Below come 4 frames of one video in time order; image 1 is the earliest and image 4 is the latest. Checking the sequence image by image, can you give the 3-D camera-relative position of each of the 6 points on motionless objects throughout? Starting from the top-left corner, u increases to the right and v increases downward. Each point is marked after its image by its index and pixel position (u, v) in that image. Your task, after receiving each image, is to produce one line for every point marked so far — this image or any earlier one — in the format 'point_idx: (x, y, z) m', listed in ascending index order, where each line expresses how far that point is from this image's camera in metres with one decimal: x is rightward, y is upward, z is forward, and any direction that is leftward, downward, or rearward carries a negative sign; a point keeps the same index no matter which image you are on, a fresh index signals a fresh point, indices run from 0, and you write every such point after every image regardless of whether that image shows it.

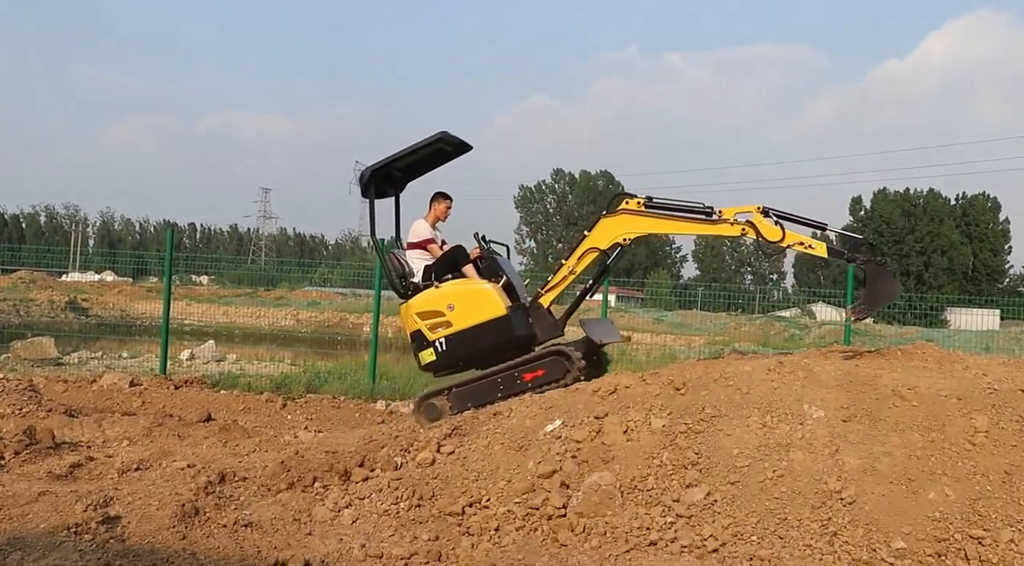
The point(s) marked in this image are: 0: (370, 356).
0: (-1.3, -0.7, +9.5) m
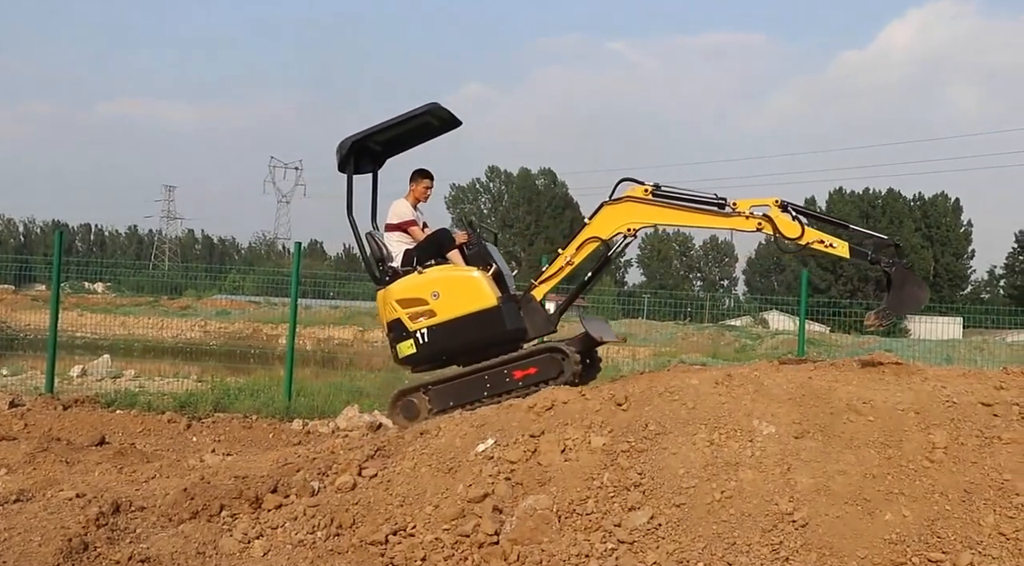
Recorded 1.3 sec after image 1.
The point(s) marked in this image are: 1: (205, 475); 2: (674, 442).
0: (-1.9, -0.8, +8.8) m
1: (-2.0, -1.3, +6.9) m
2: (+1.0, -1.0, +6.7) m
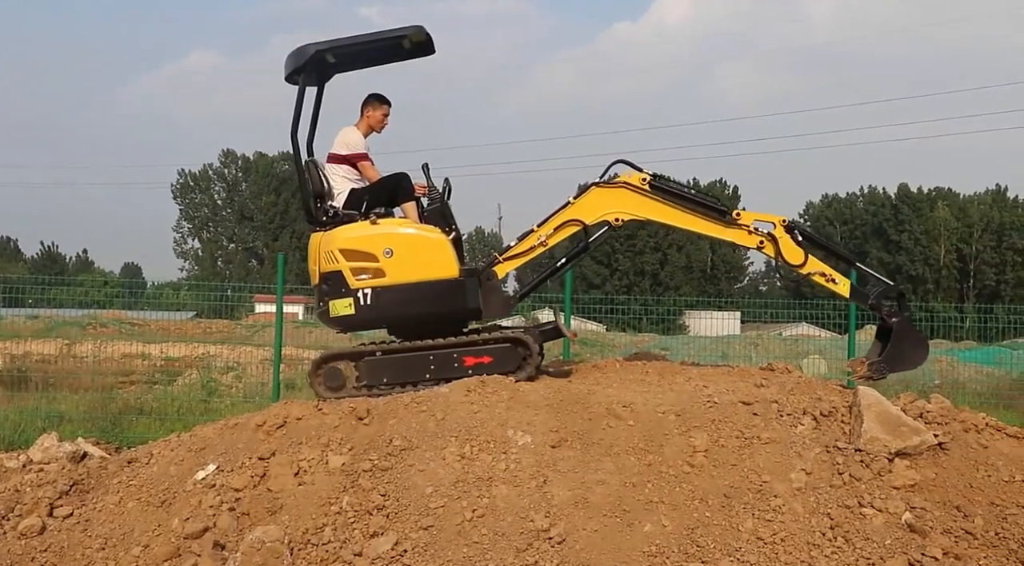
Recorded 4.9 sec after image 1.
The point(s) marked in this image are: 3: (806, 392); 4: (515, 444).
0: (-3.9, -0.8, +7.5) m
1: (-3.6, -1.3, +5.6) m
2: (-0.5, -1.0, +6.0) m
3: (+1.8, -0.7, +6.5) m
4: (0.0, -0.9, +6.0) m
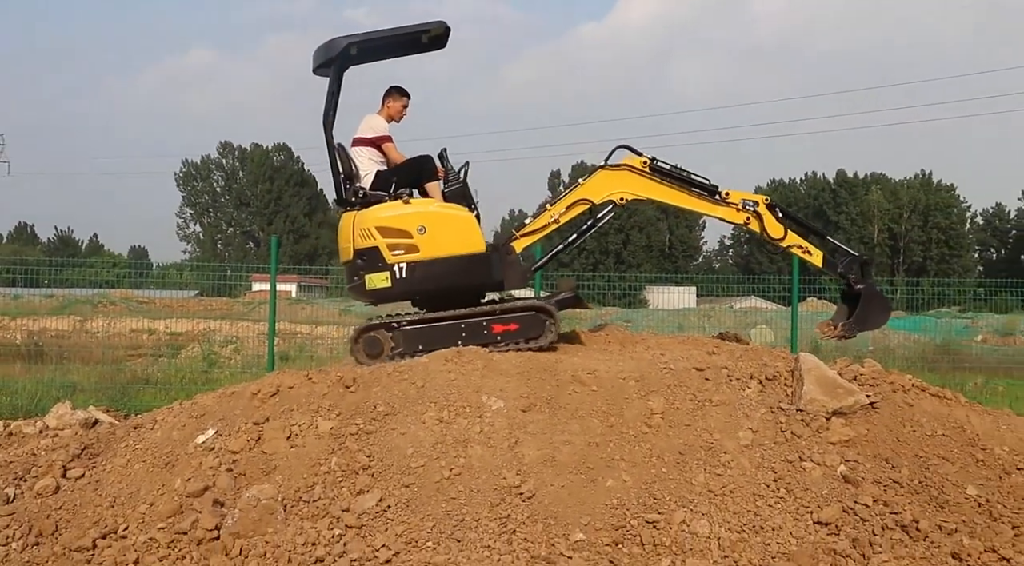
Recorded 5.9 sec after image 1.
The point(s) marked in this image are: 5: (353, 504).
0: (-4.0, -0.7, +8.0) m
1: (-3.8, -1.2, +6.2) m
2: (-0.7, -0.9, +6.5) m
3: (+1.6, -0.5, +7.0) m
4: (-0.1, -0.8, +6.6) m
5: (-0.9, -1.3, +6.0) m
